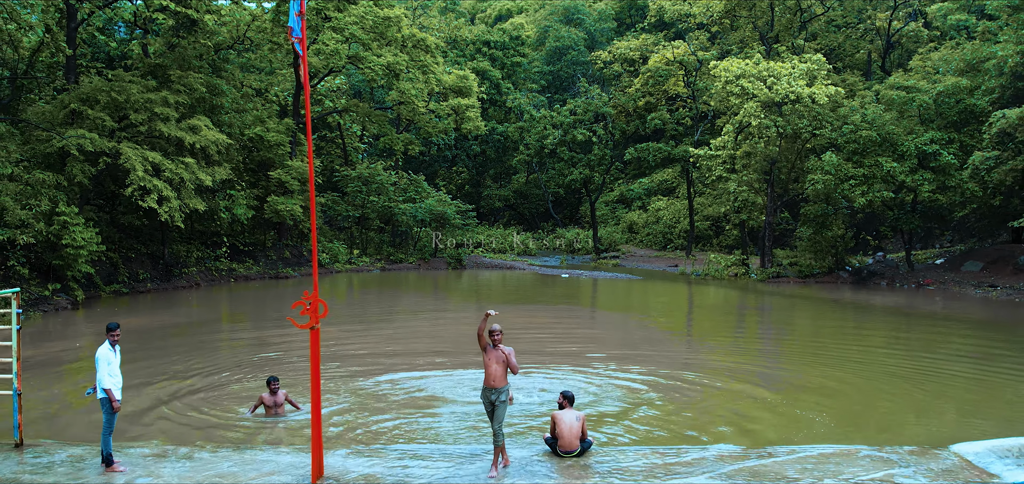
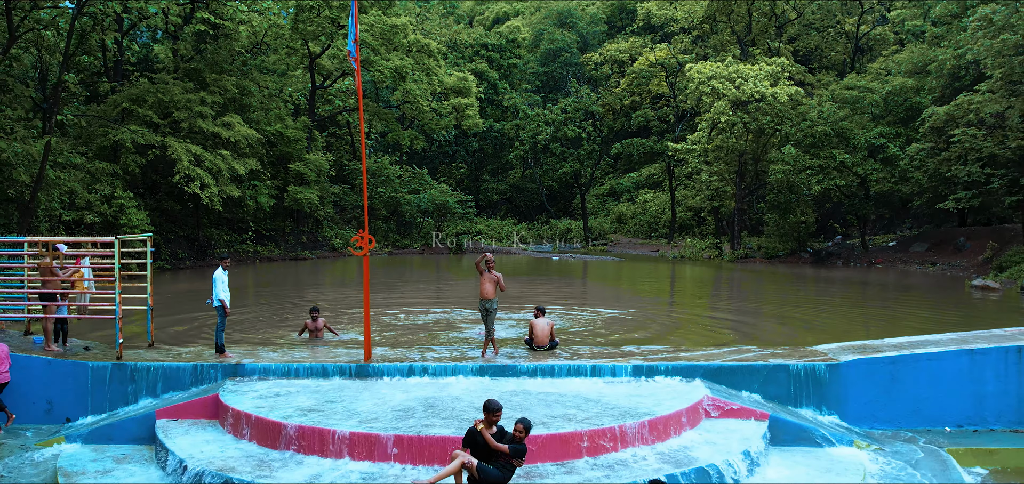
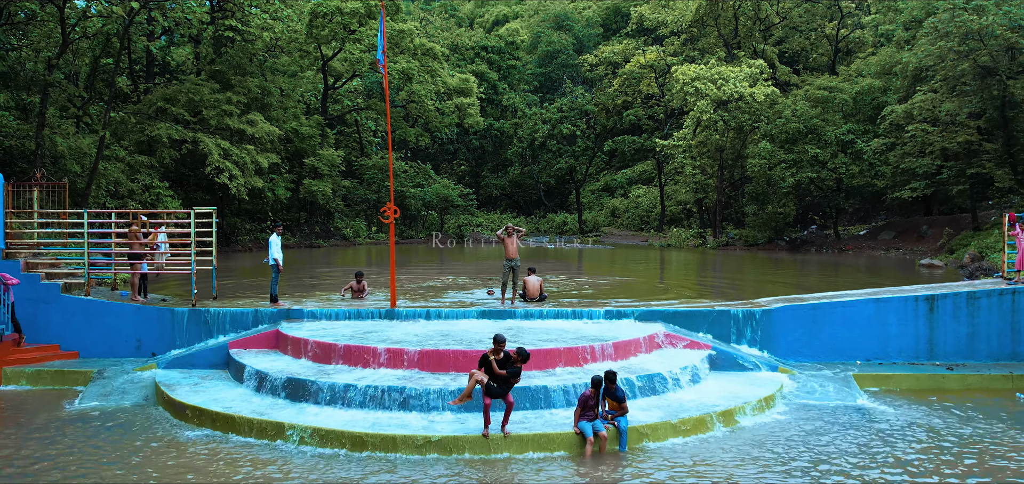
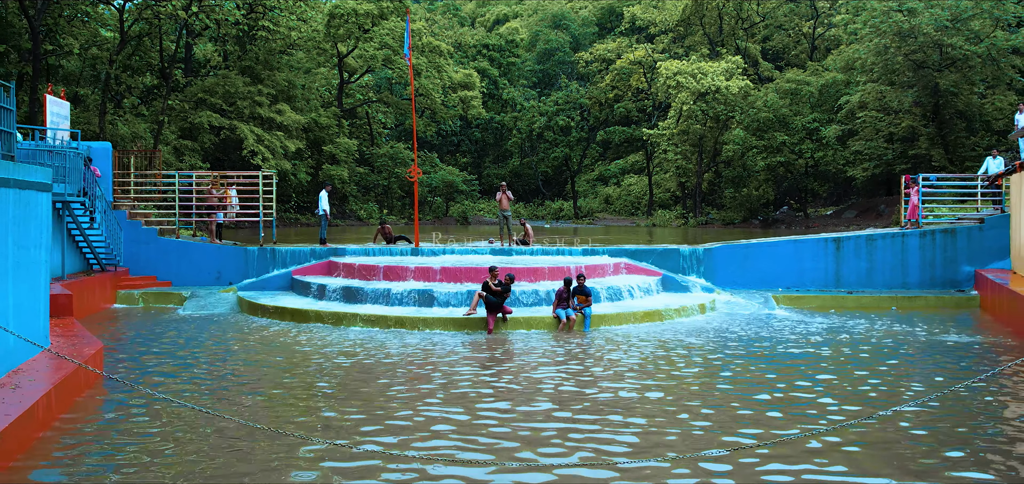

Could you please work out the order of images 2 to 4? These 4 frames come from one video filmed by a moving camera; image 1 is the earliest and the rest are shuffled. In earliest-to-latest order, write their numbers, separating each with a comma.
2, 3, 4
